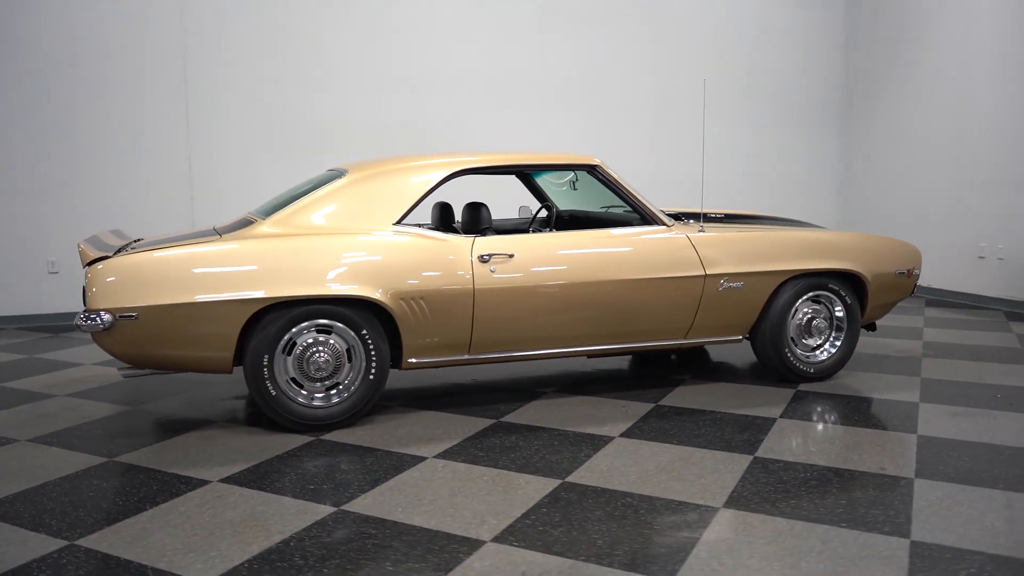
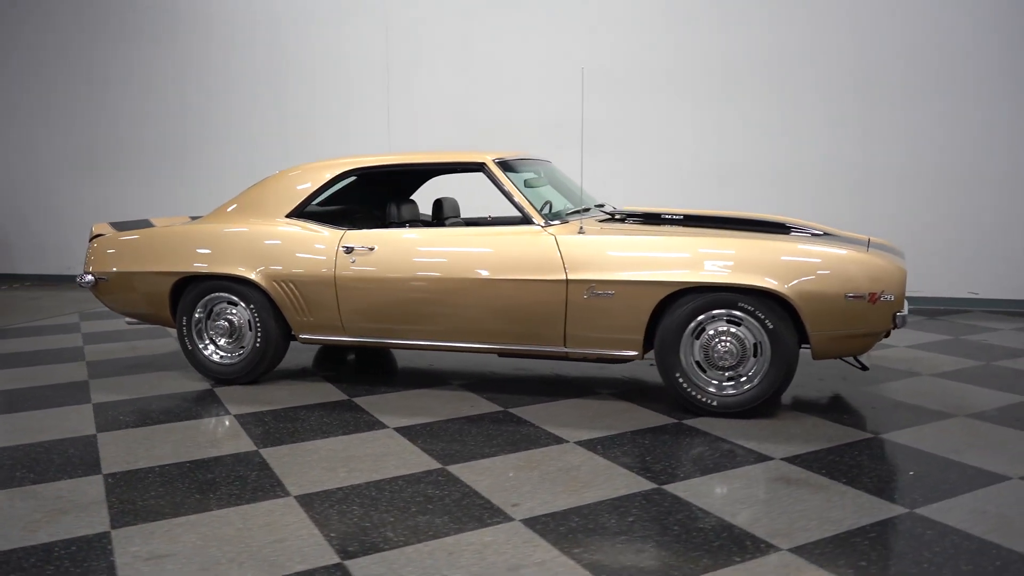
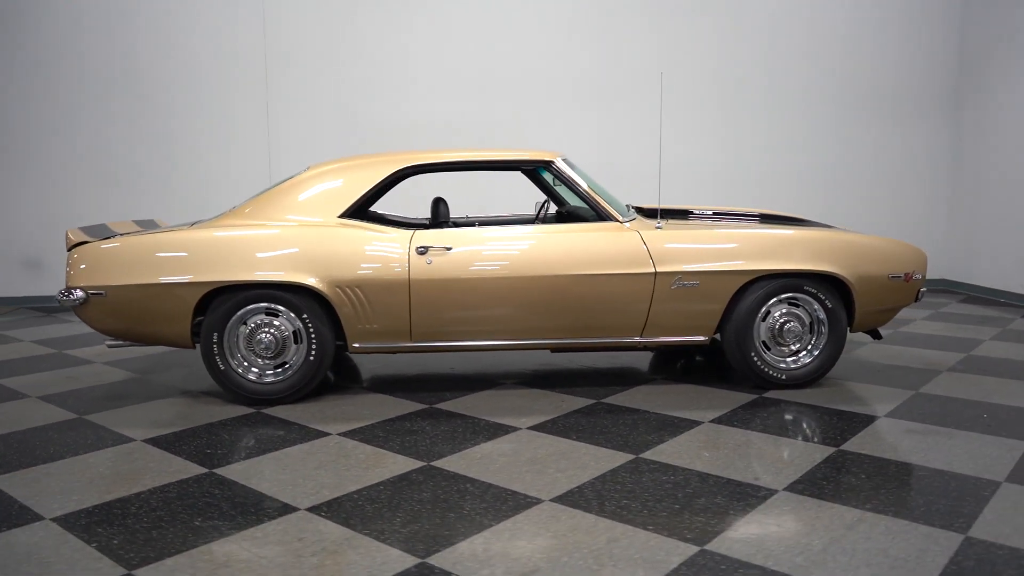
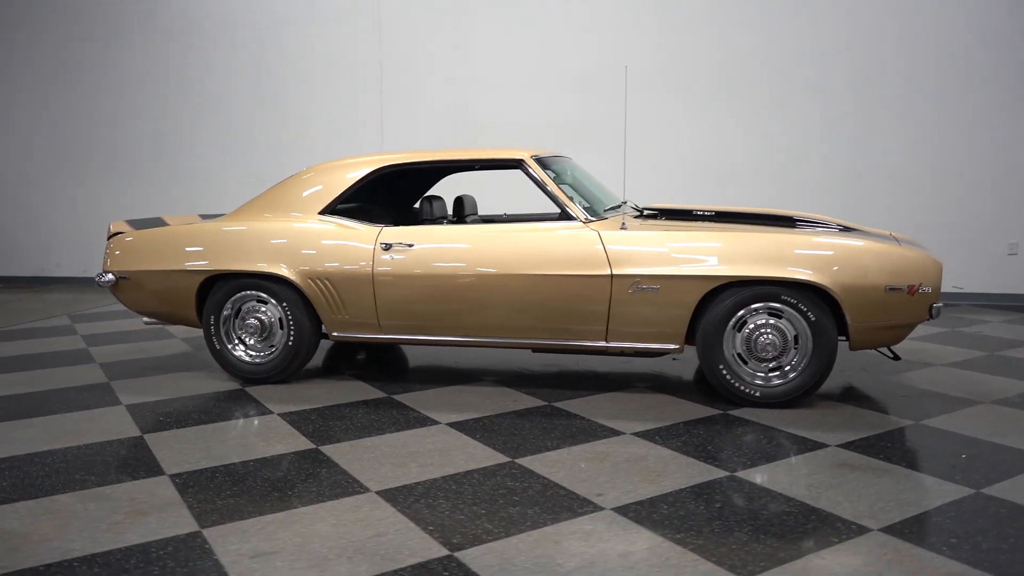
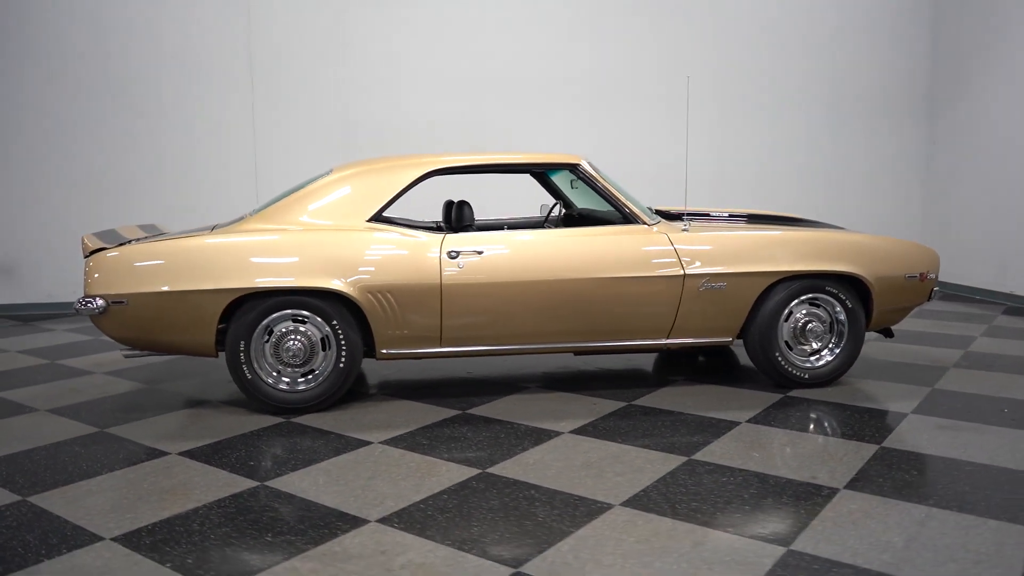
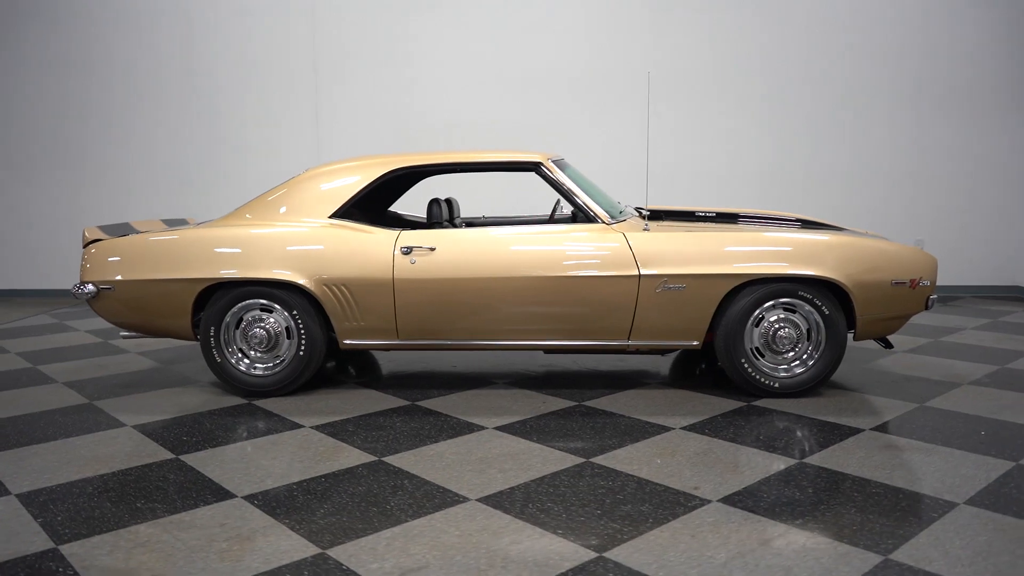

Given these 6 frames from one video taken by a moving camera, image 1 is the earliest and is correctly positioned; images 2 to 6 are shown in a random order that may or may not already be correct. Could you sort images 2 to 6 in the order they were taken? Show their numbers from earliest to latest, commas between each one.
5, 3, 6, 4, 2
